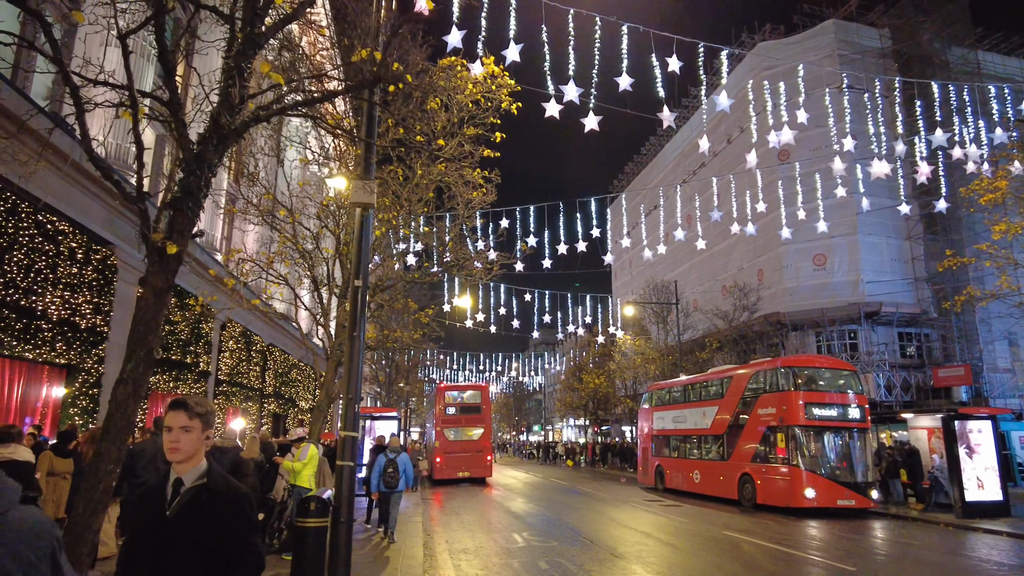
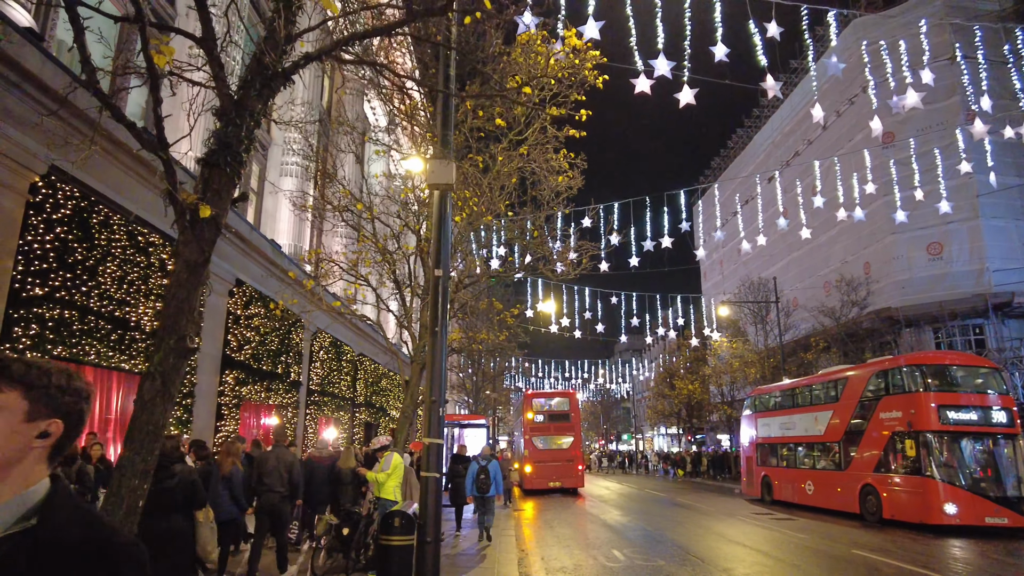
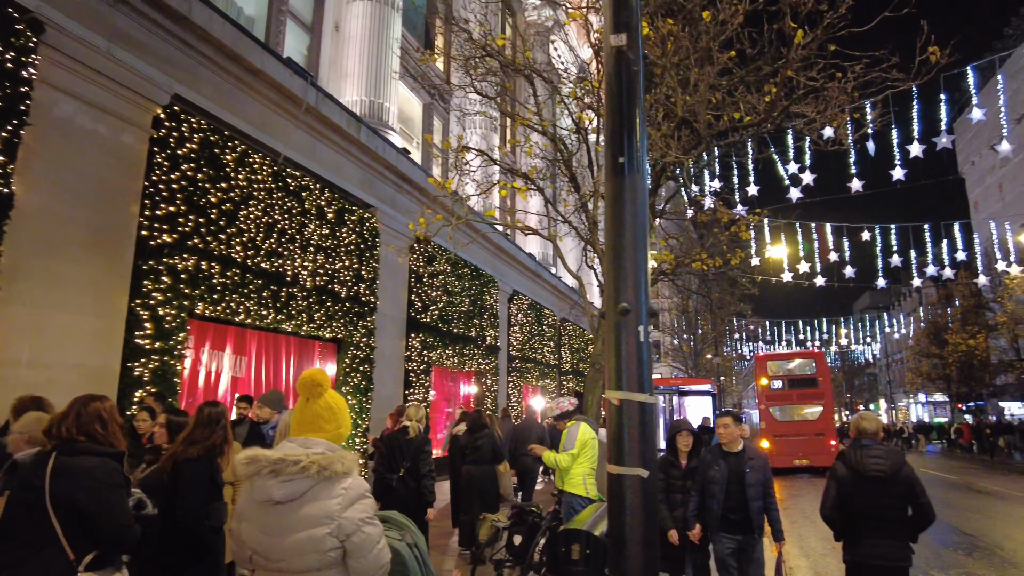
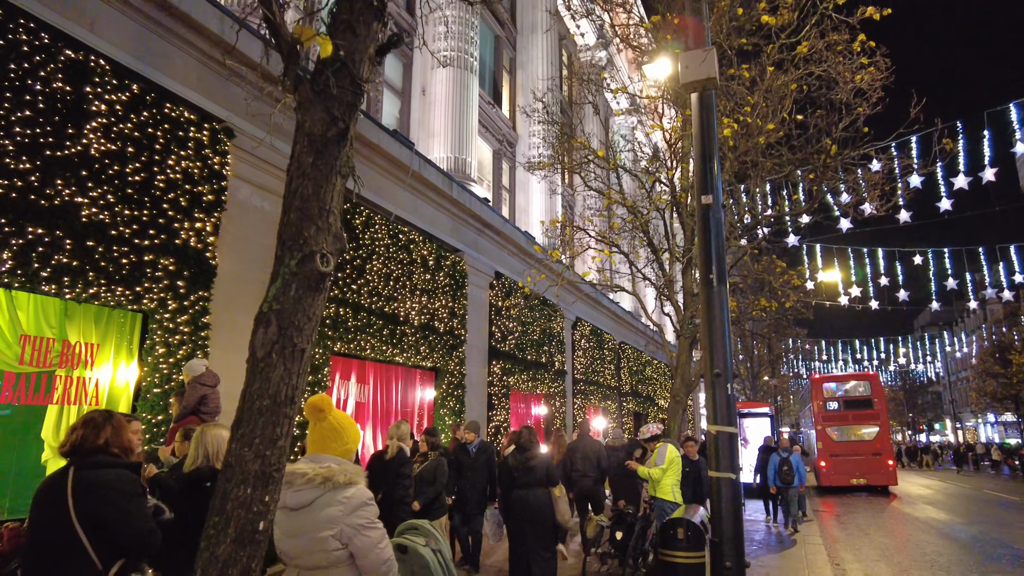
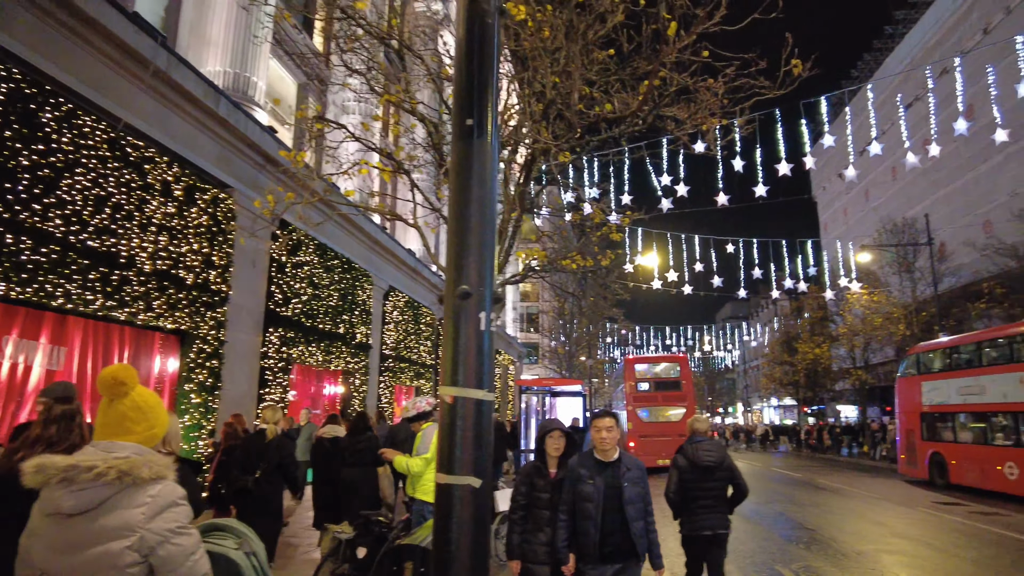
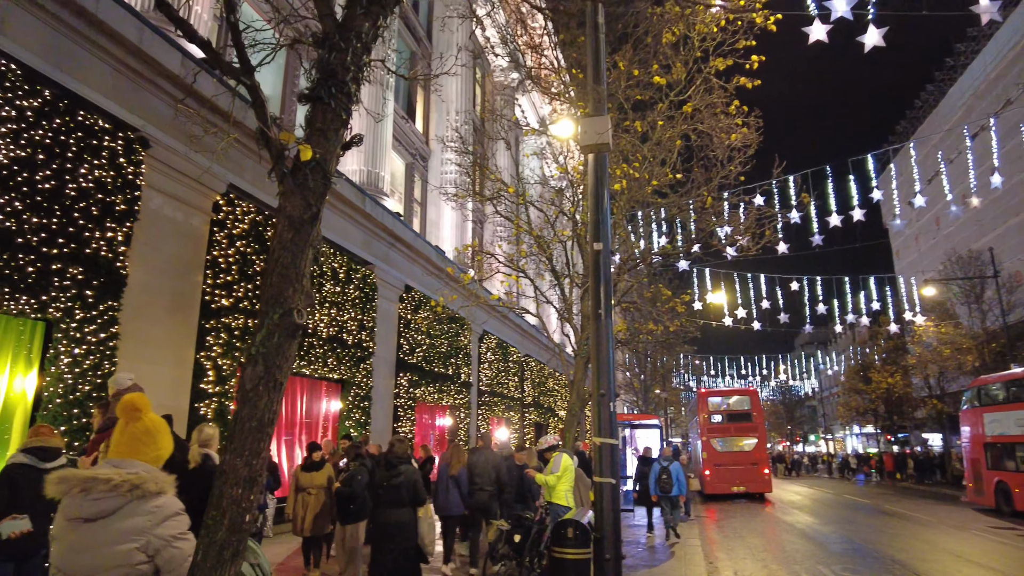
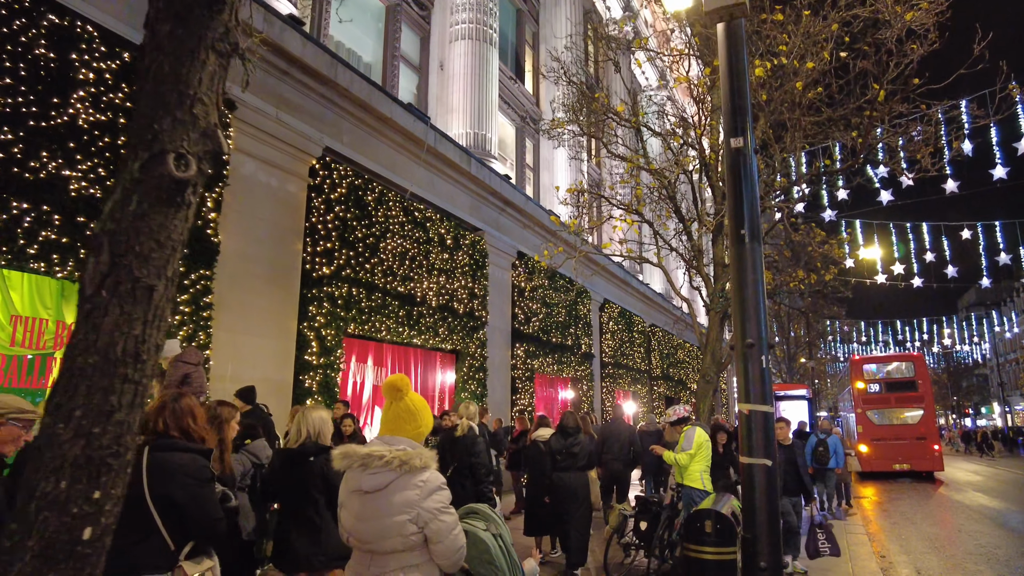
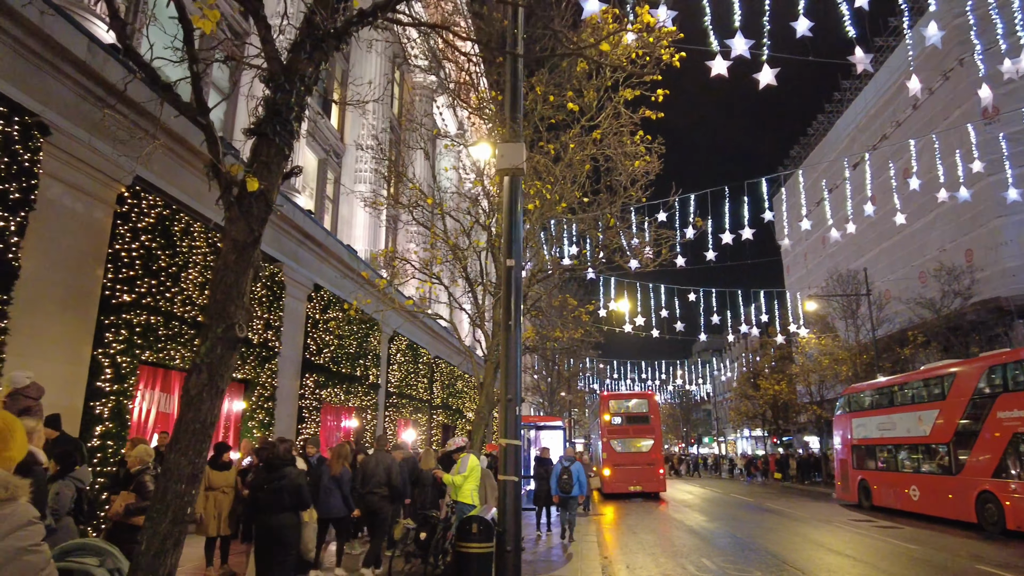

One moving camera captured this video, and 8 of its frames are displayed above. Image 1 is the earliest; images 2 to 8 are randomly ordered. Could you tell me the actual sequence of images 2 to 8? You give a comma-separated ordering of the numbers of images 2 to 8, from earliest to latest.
2, 8, 6, 4, 7, 3, 5
